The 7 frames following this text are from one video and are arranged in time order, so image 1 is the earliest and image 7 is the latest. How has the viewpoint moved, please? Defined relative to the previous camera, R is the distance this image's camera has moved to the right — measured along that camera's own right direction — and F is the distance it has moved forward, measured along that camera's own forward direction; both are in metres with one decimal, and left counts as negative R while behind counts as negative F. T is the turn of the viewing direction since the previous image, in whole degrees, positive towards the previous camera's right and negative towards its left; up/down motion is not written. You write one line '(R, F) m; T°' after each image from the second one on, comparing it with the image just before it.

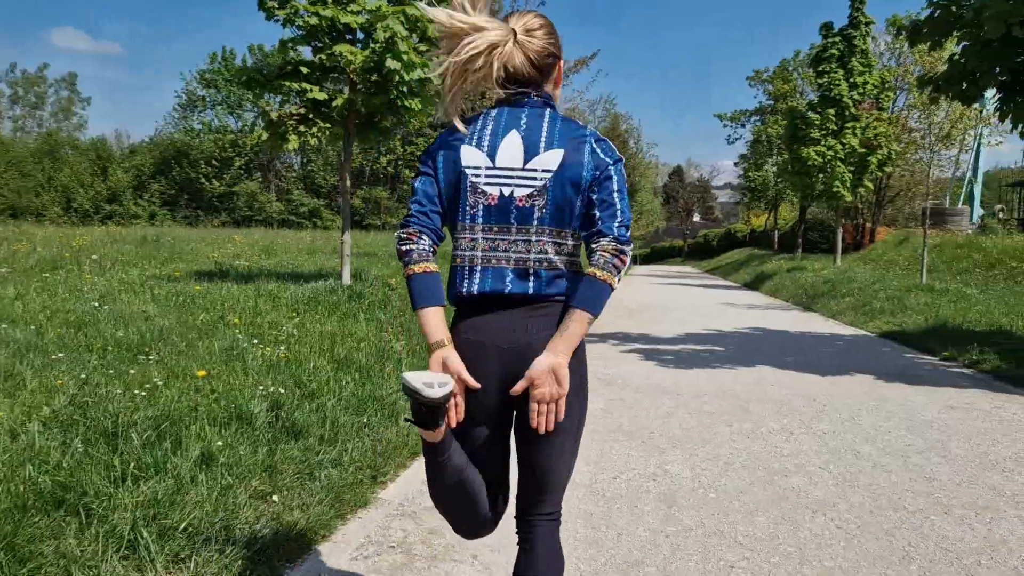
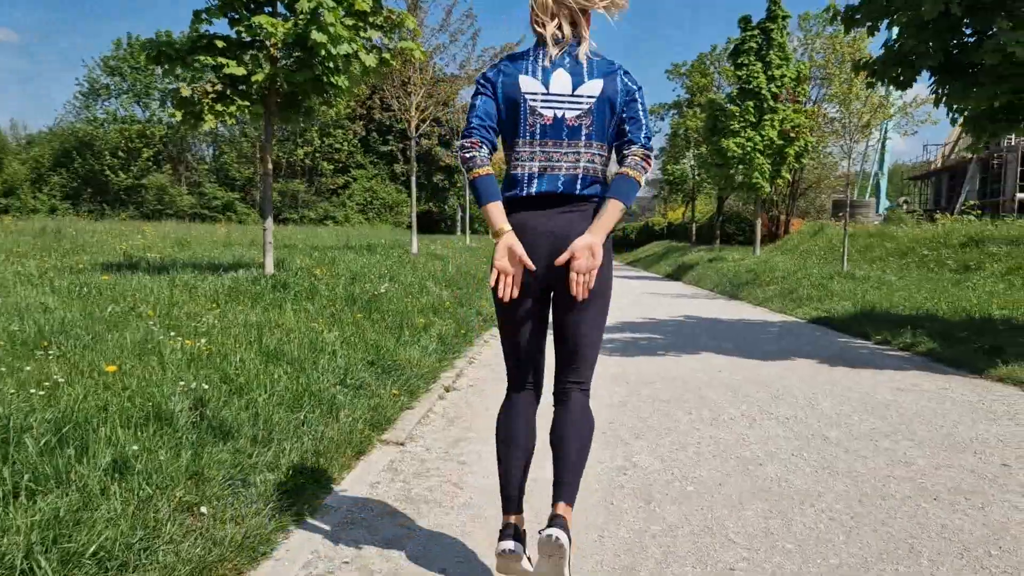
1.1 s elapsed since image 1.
(-0.2, +0.4) m; +5°
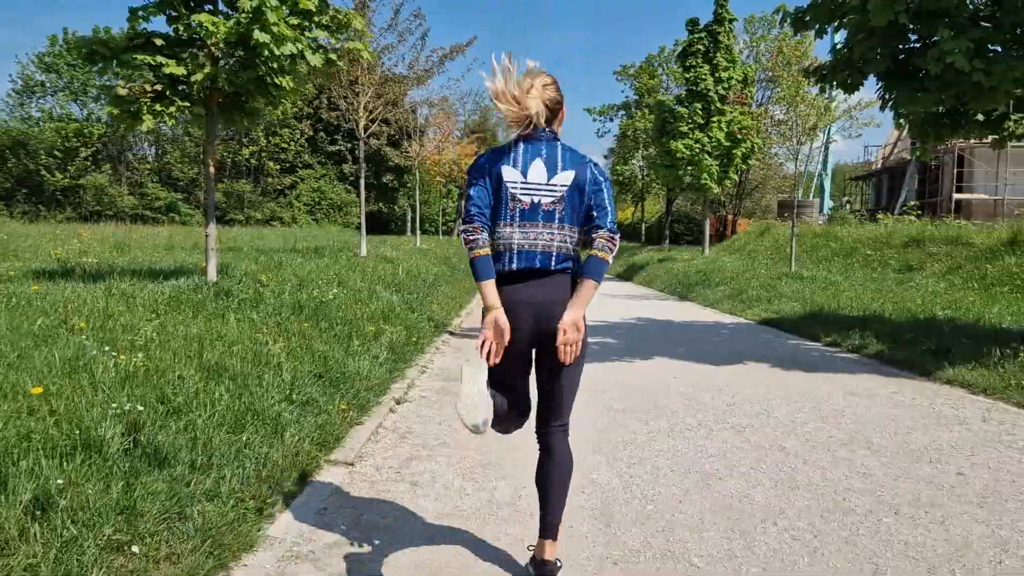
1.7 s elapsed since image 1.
(0.0, +0.1) m; +3°
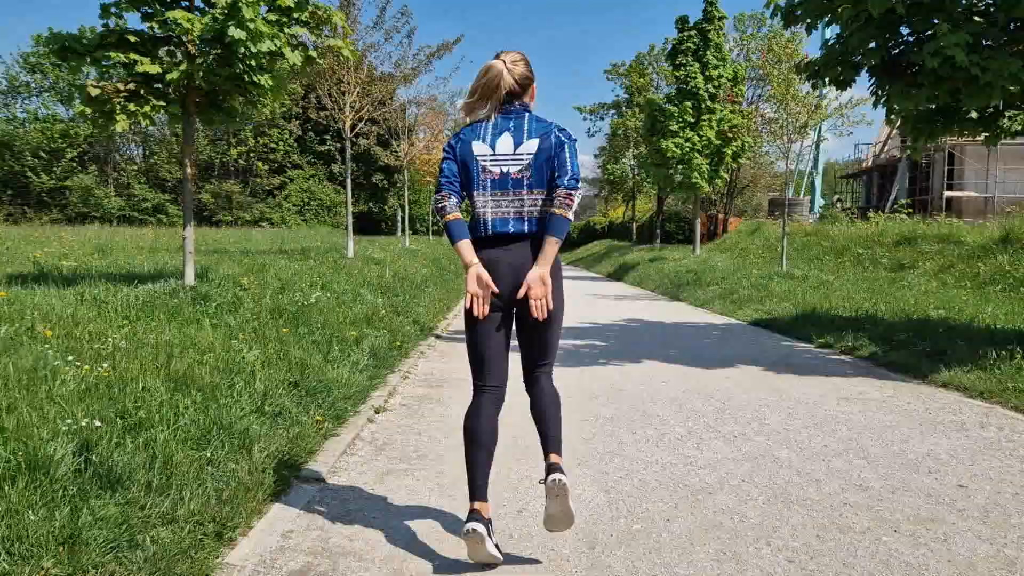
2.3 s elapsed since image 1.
(+0.1, +0.2) m; +1°
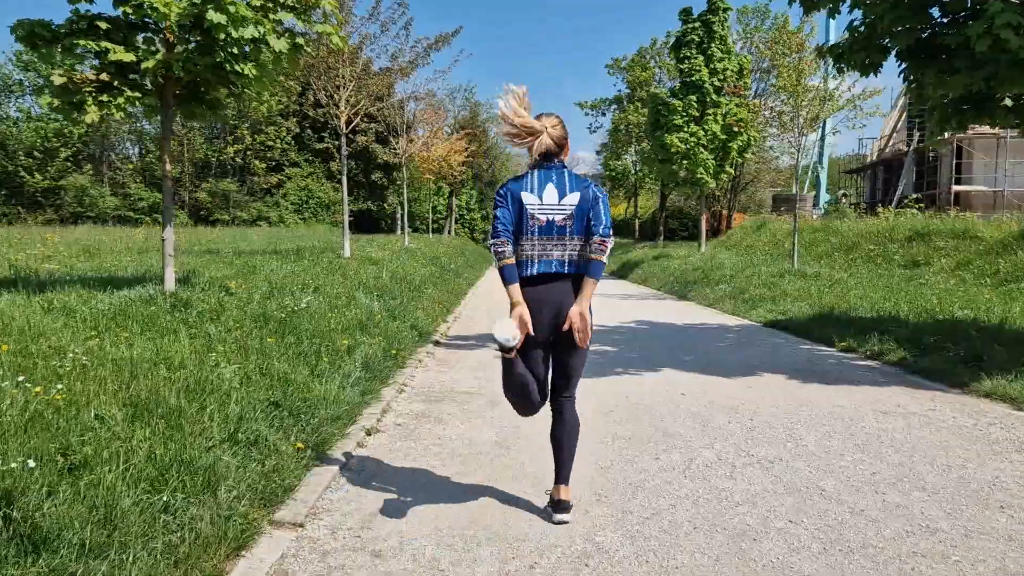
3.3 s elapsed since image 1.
(0.0, +0.5) m; 0°
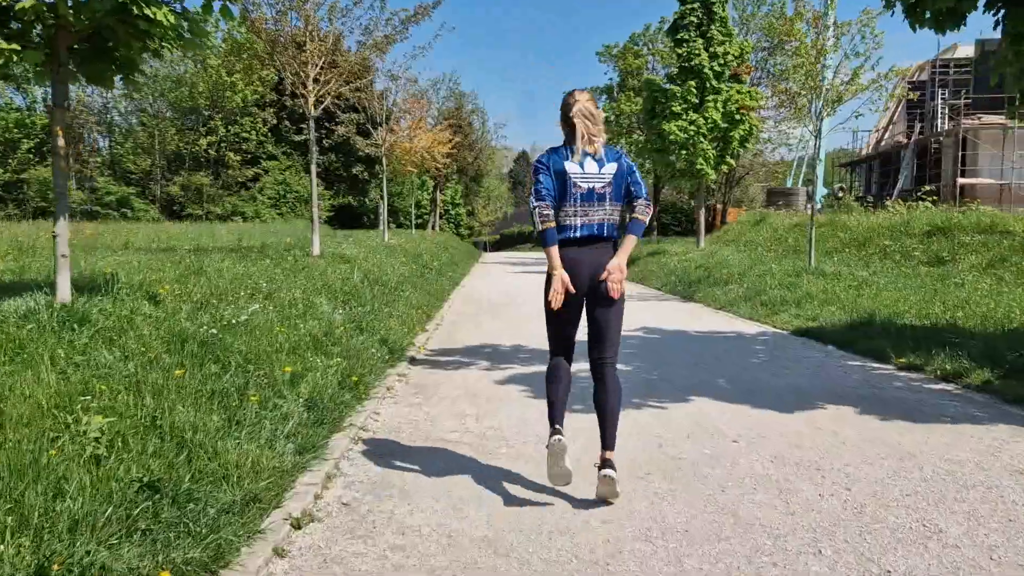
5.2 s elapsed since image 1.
(-0.1, +1.6) m; +1°
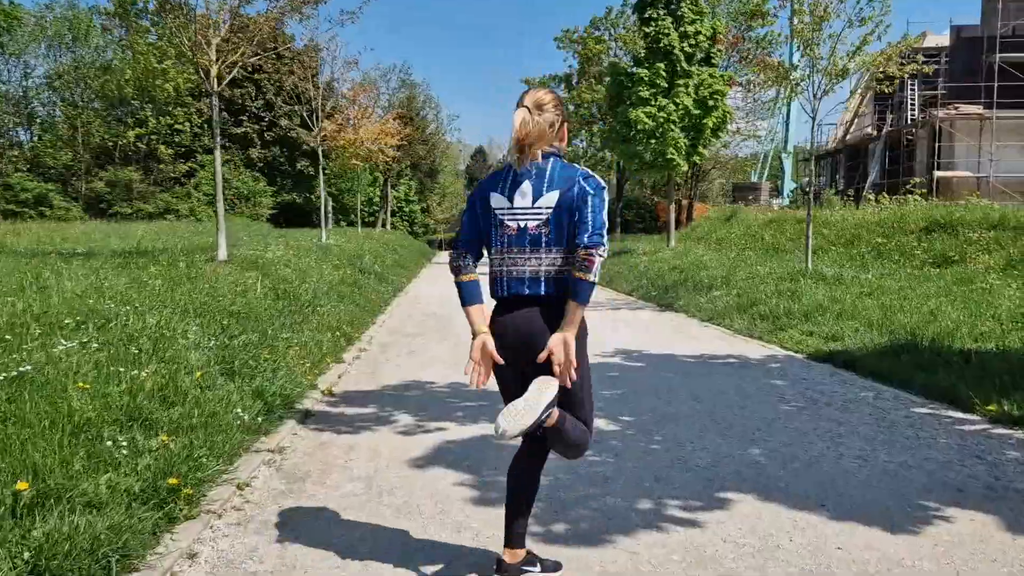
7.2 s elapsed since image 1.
(+0.1, +2.3) m; +3°
